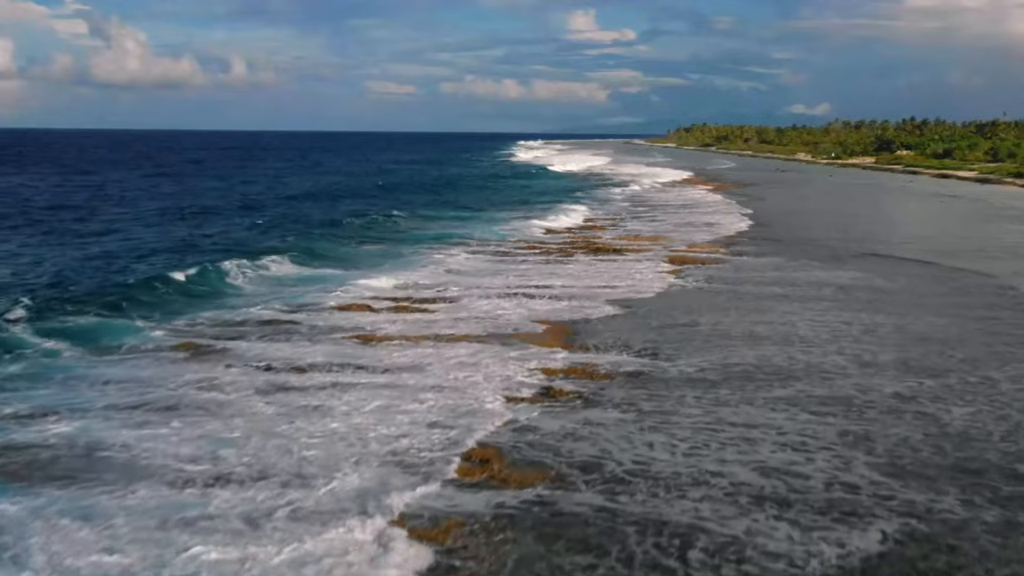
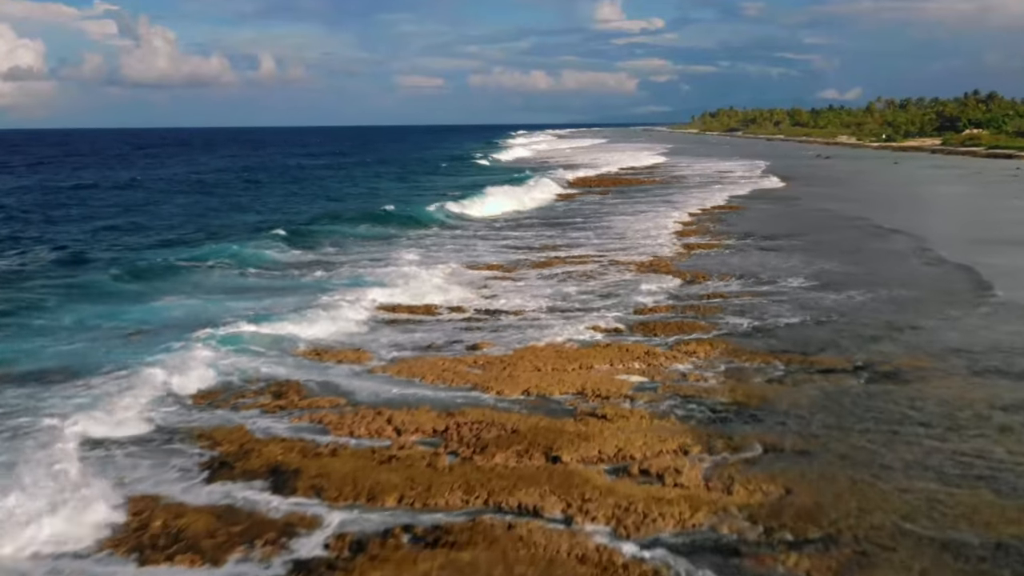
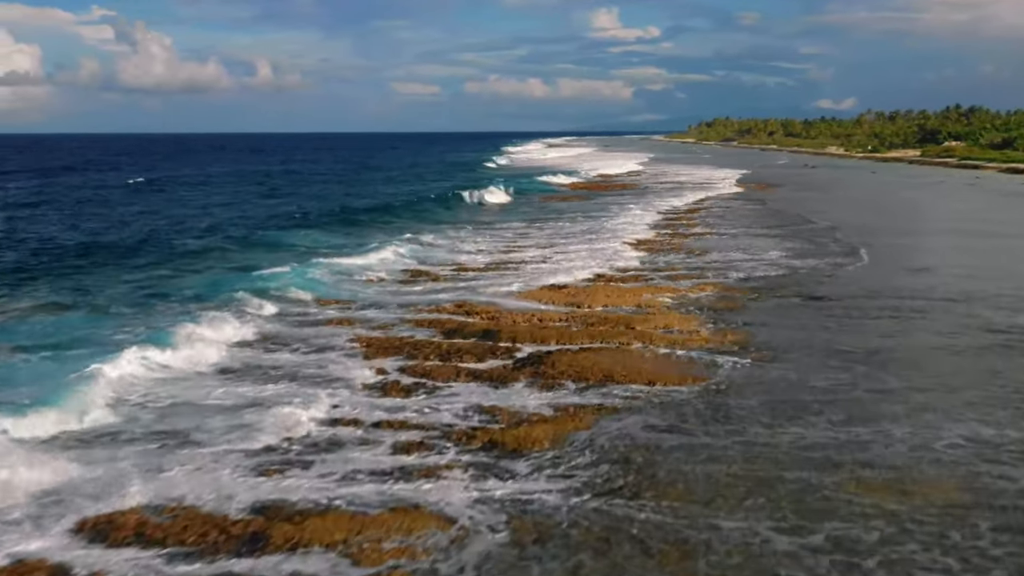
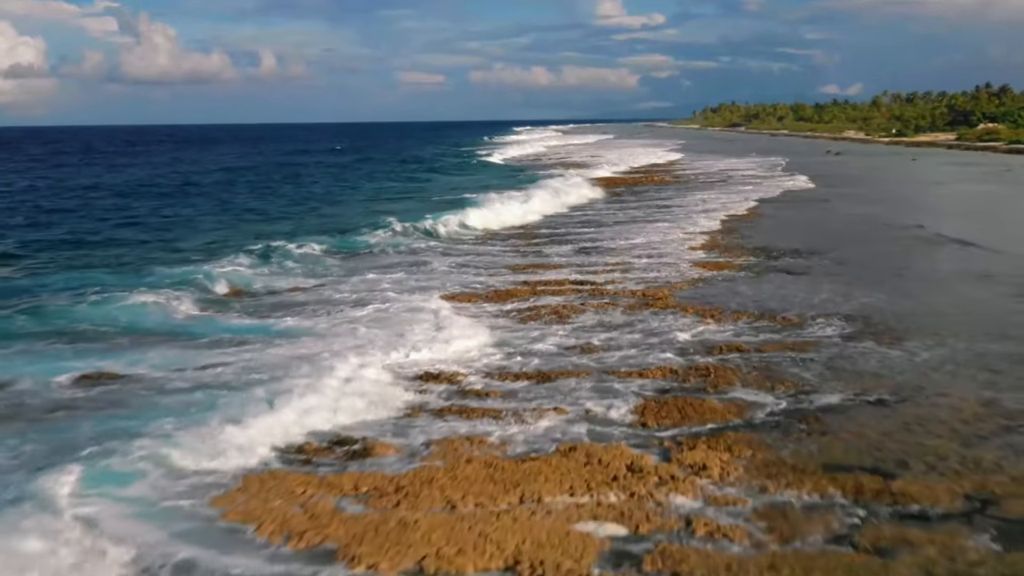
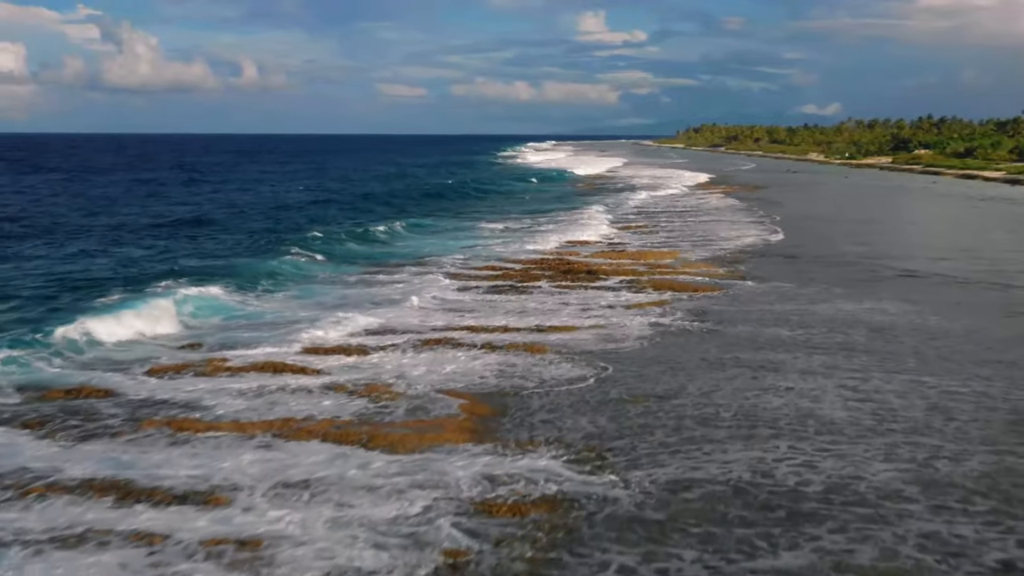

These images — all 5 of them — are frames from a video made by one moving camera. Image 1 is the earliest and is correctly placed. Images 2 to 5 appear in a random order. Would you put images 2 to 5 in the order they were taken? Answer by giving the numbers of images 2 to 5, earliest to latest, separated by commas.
5, 3, 2, 4
